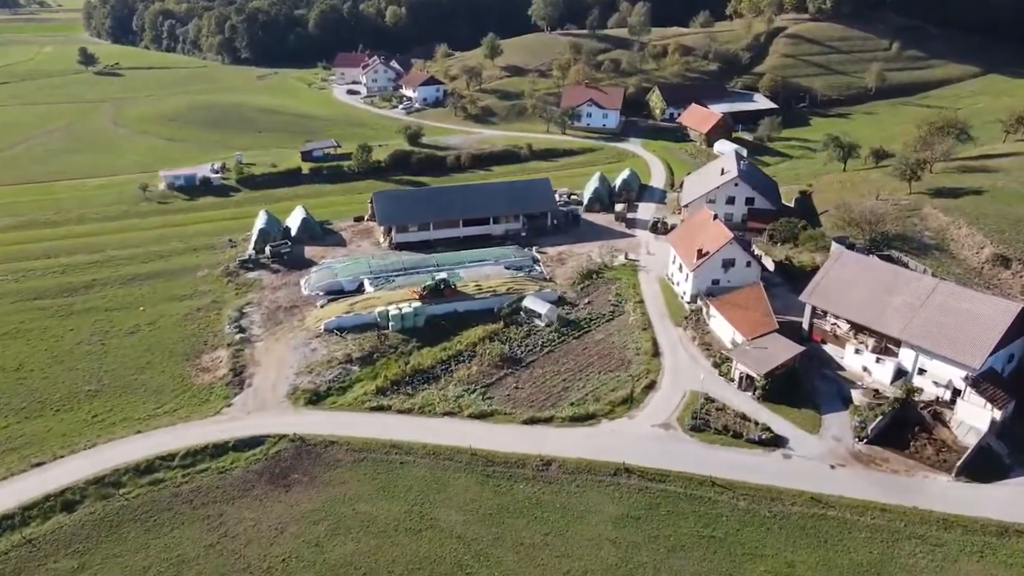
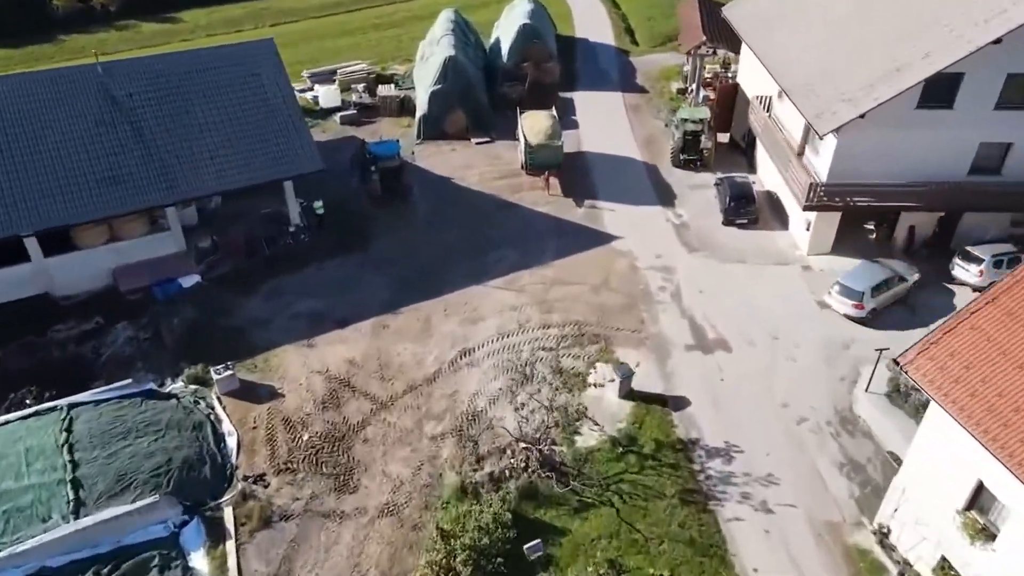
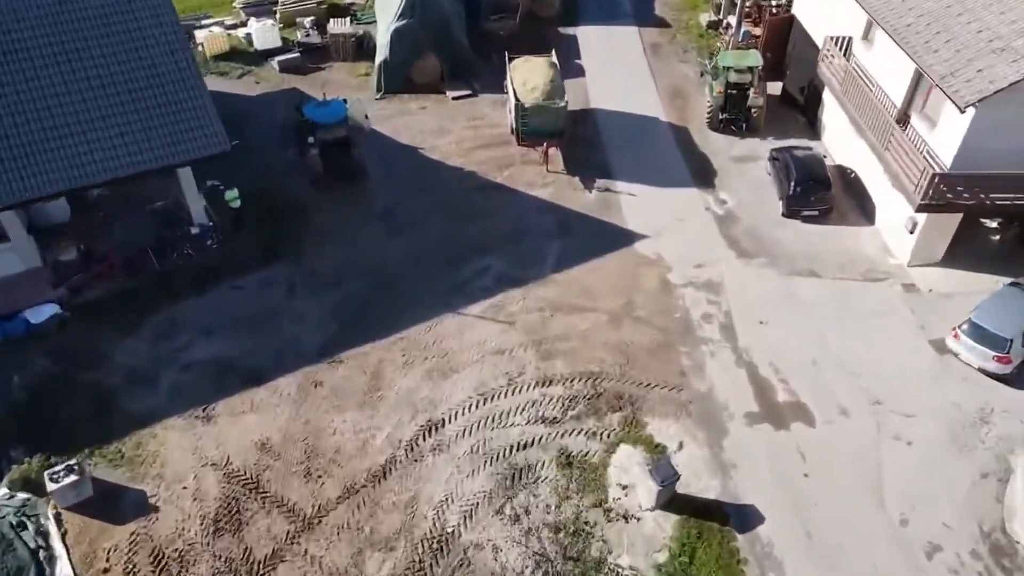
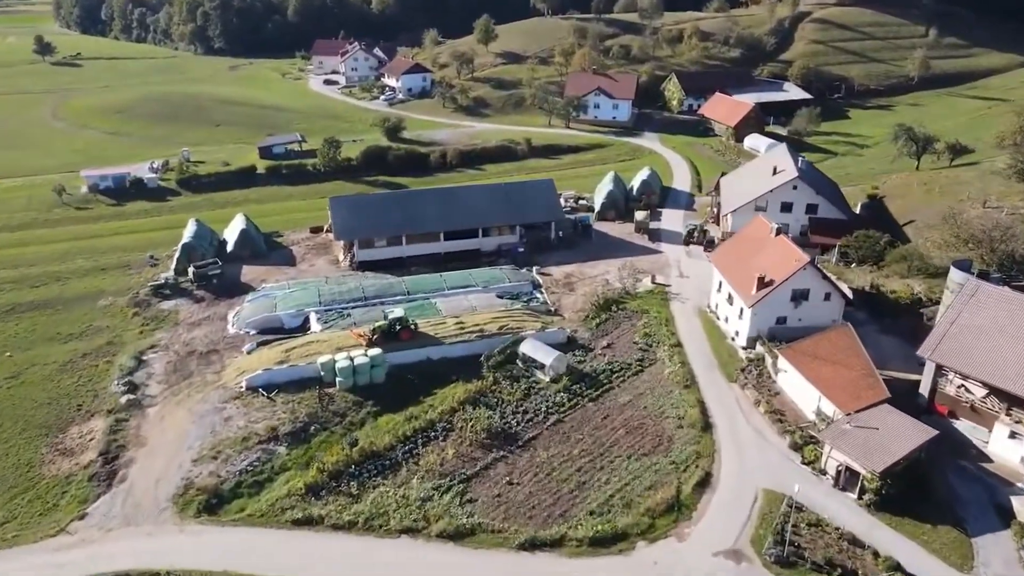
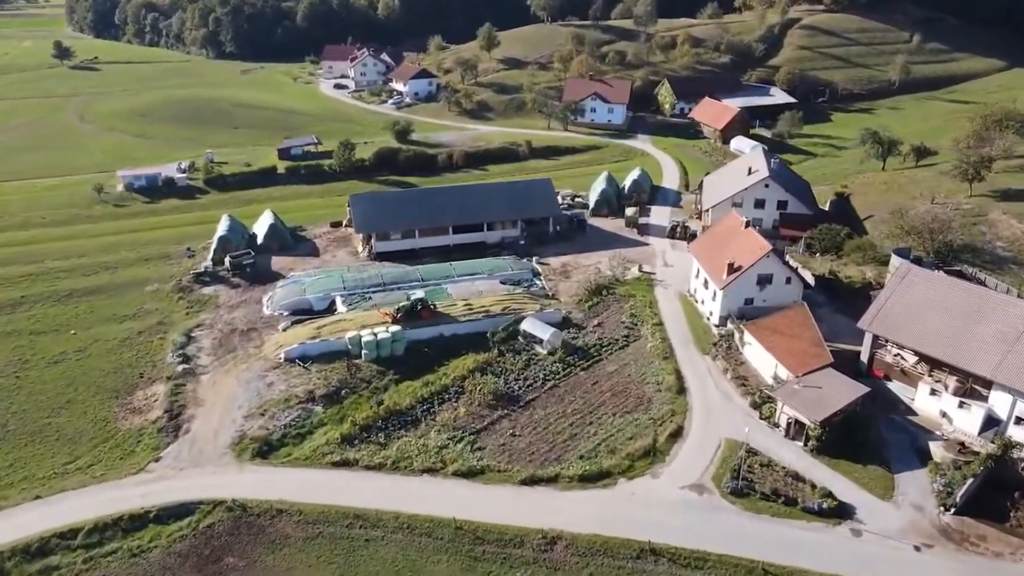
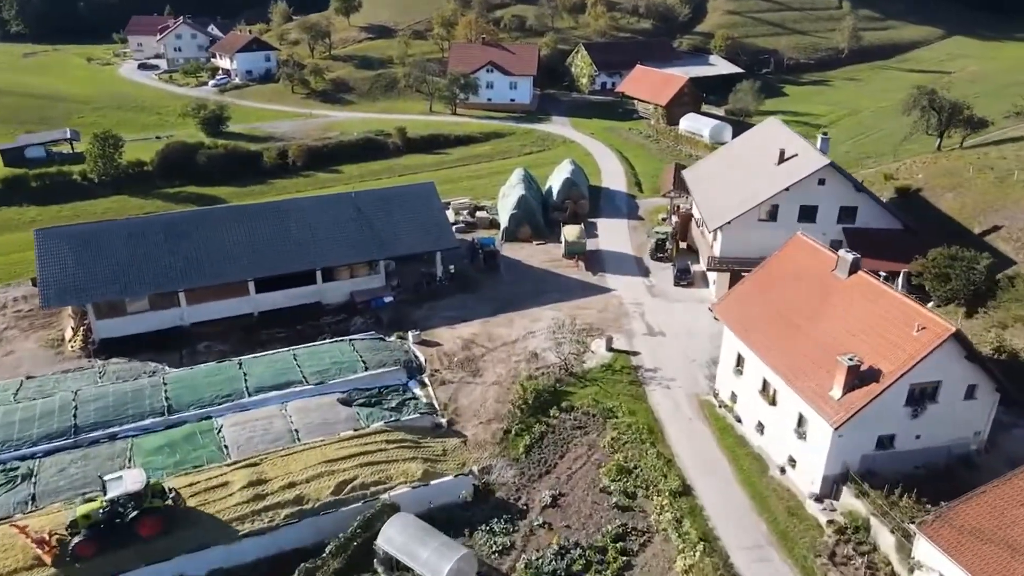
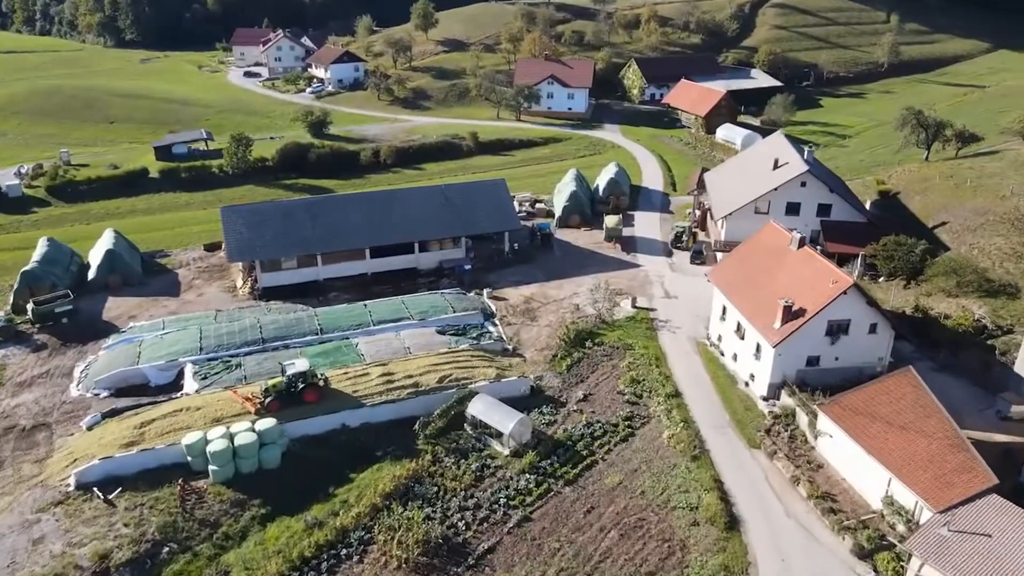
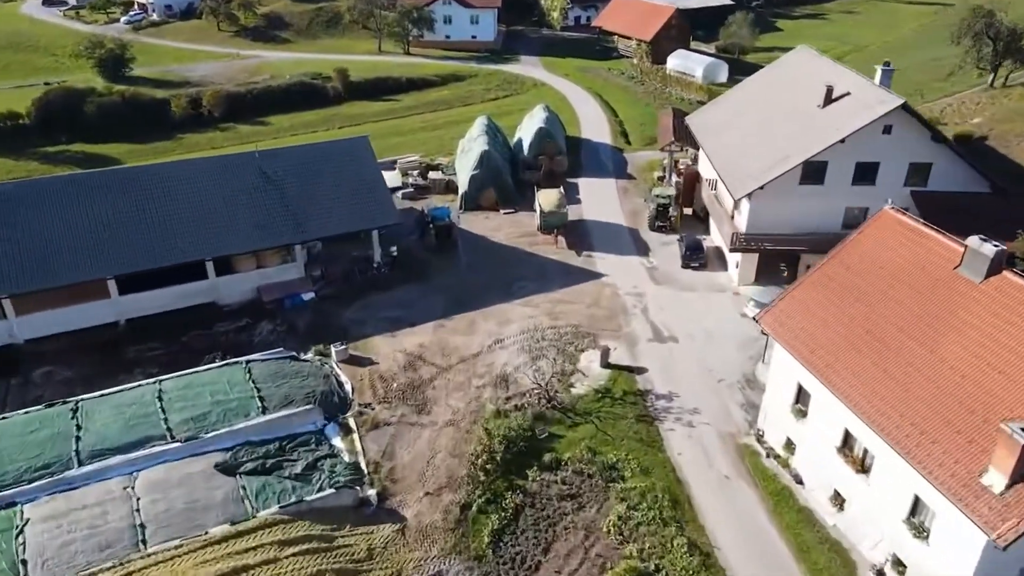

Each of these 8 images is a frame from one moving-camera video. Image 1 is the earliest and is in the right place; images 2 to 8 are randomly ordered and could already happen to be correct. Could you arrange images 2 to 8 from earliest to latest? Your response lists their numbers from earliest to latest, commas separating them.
5, 4, 7, 6, 8, 2, 3
